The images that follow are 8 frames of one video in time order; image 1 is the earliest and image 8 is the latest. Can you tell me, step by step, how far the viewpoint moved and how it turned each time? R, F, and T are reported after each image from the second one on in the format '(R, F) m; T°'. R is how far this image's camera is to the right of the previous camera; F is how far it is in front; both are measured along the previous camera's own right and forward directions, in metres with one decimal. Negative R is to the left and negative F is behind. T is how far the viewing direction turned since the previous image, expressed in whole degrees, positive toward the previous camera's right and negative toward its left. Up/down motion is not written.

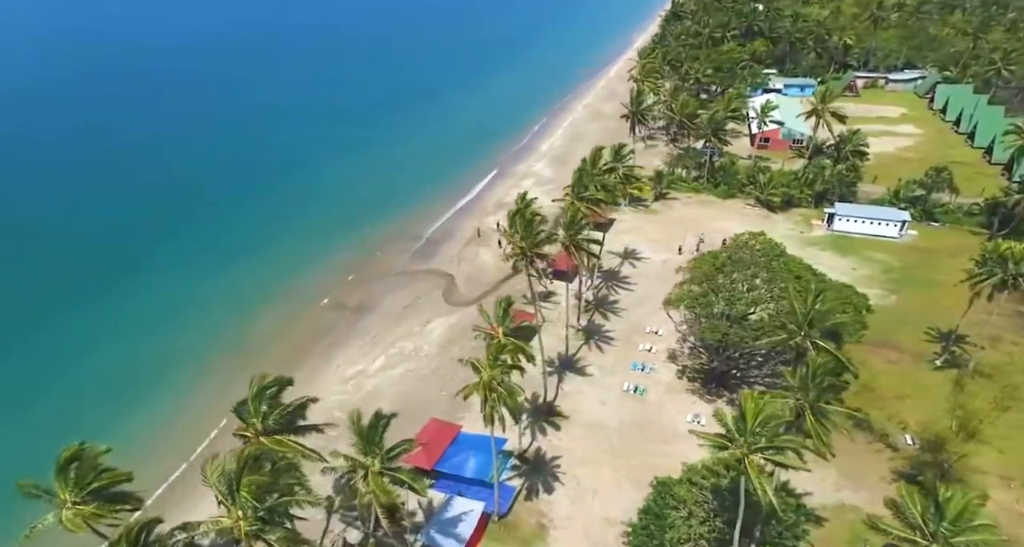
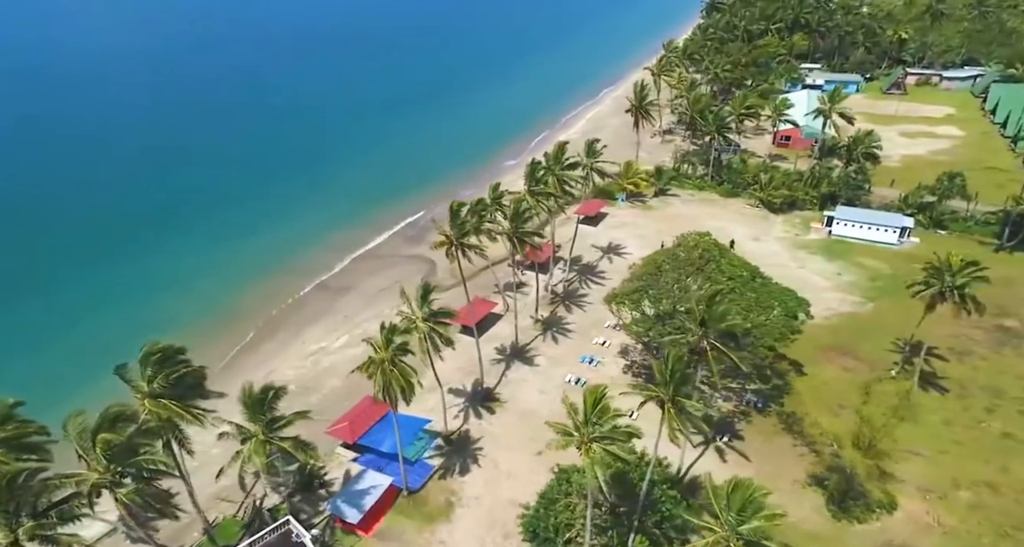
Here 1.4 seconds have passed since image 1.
(+7.4, -1.4) m; -5°
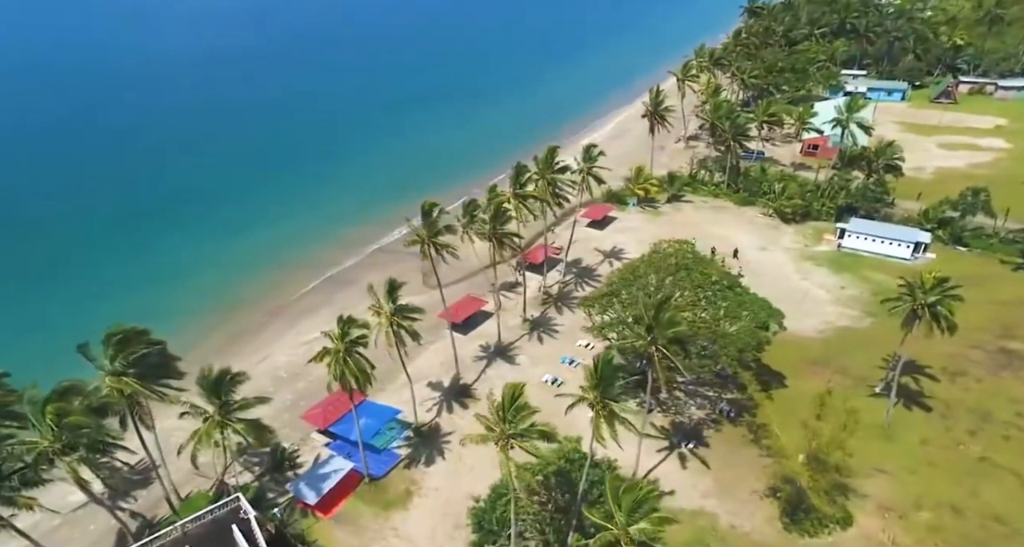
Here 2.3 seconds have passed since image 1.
(+4.6, -1.0) m; -4°
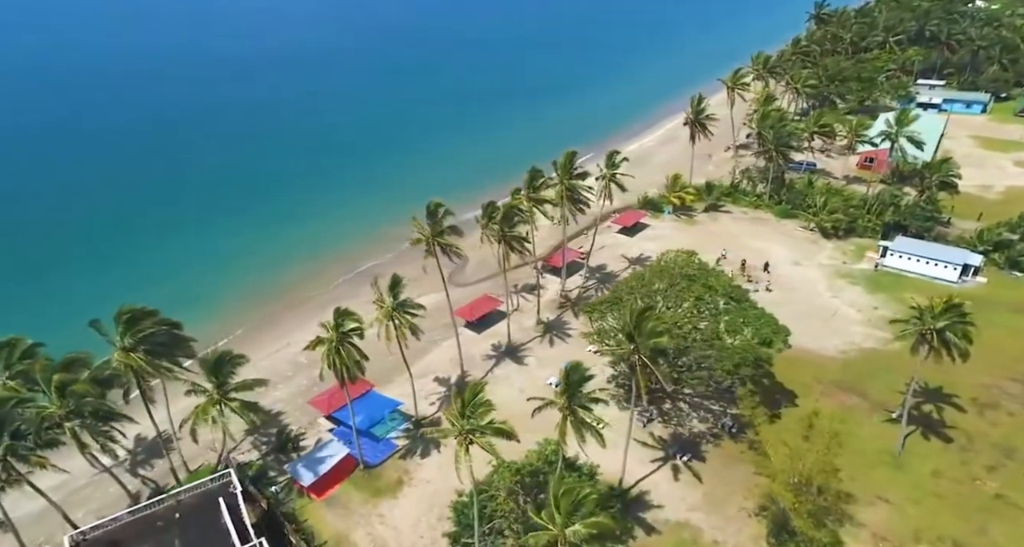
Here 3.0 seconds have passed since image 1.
(+3.8, -0.6) m; -5°
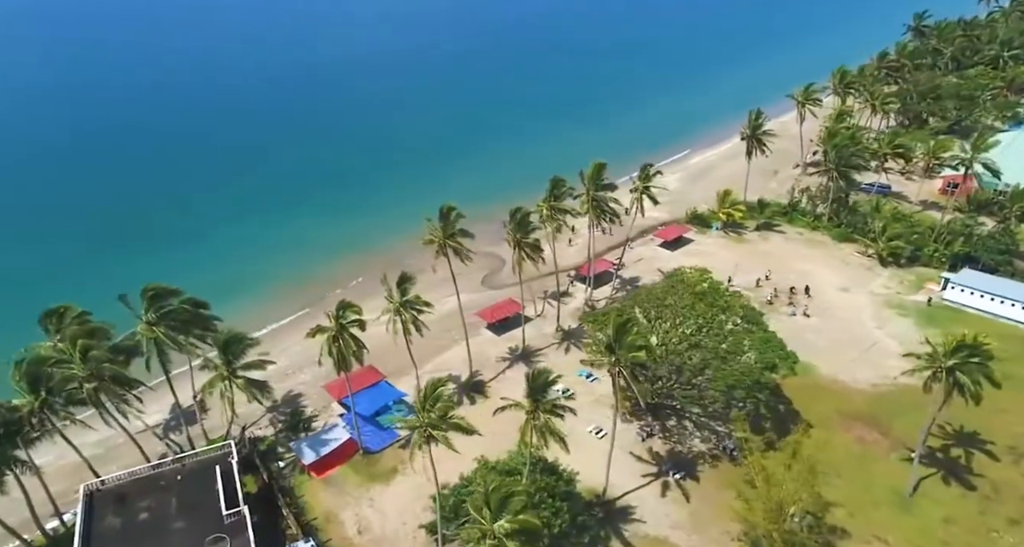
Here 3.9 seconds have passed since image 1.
(+4.9, -0.9) m; -7°
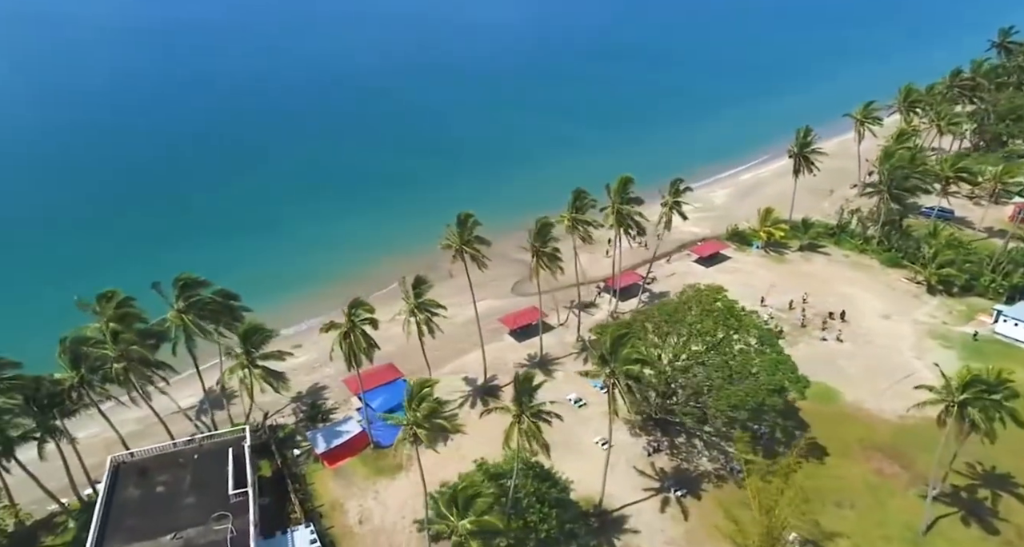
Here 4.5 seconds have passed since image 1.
(+3.2, -0.8) m; -5°
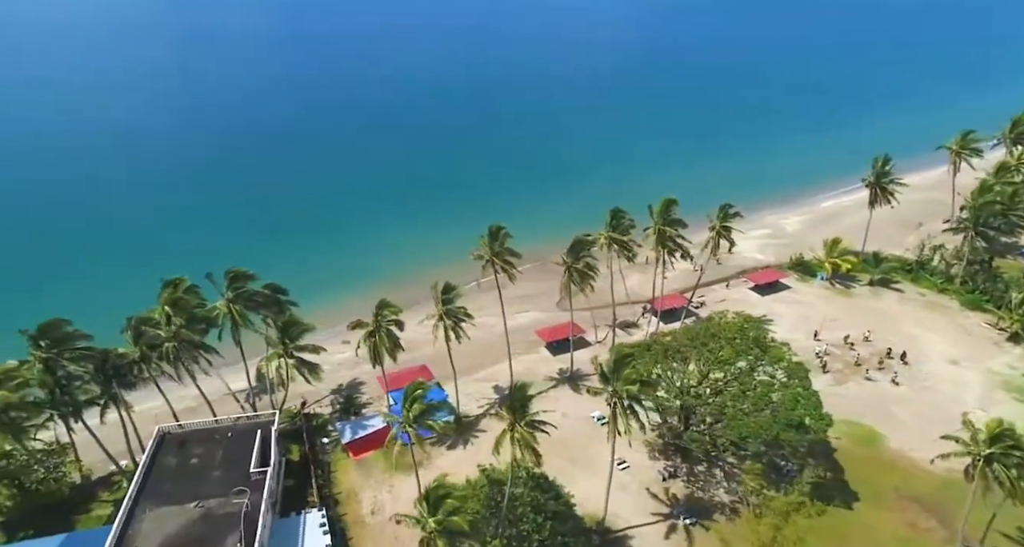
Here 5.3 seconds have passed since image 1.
(+4.3, -0.9) m; -8°
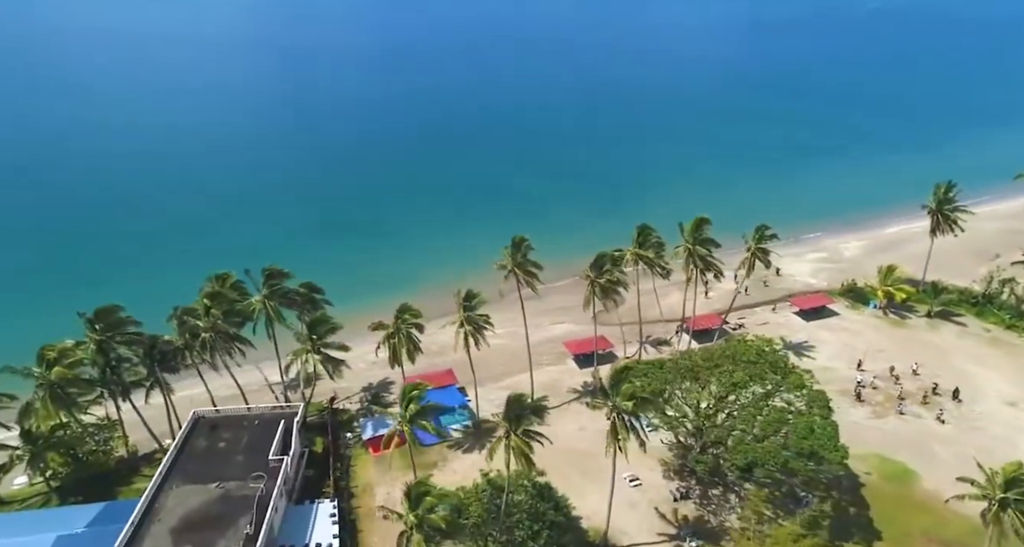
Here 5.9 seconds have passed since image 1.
(+3.4, -0.7) m; -6°
